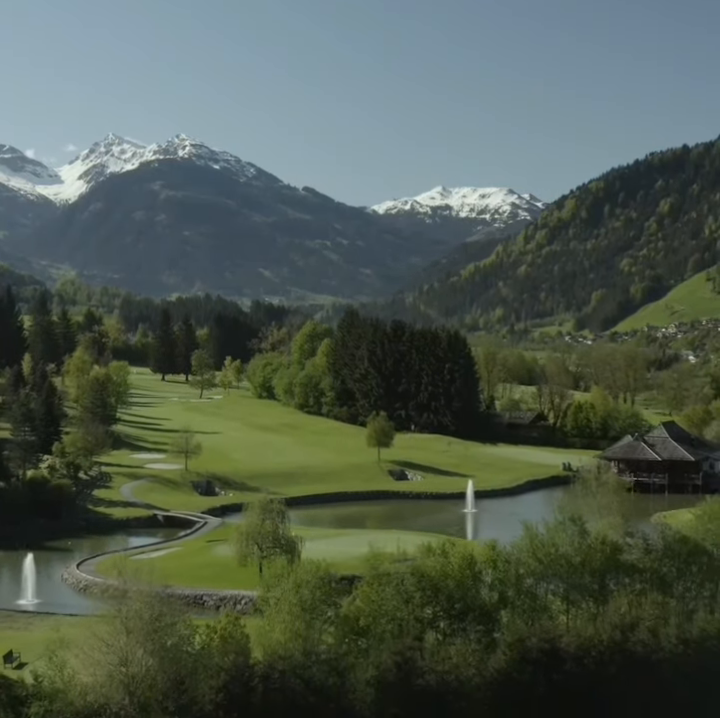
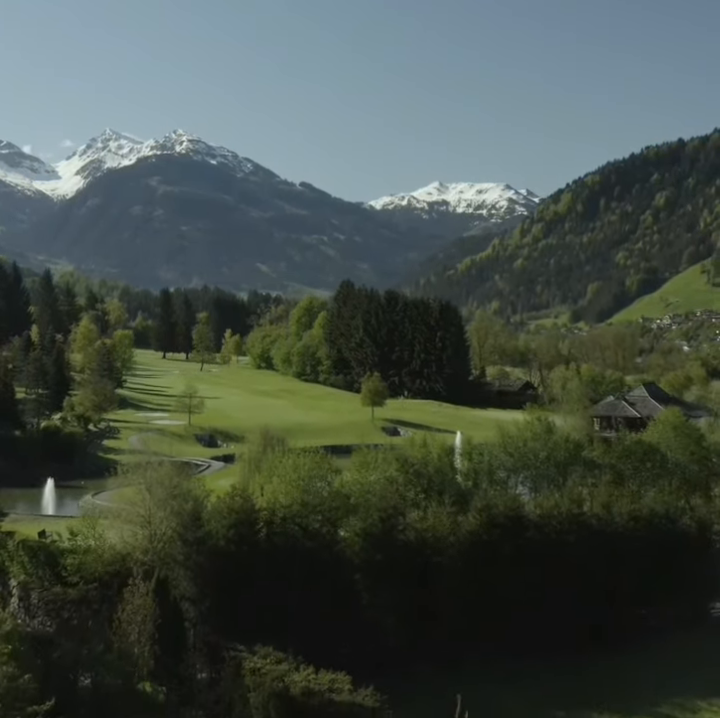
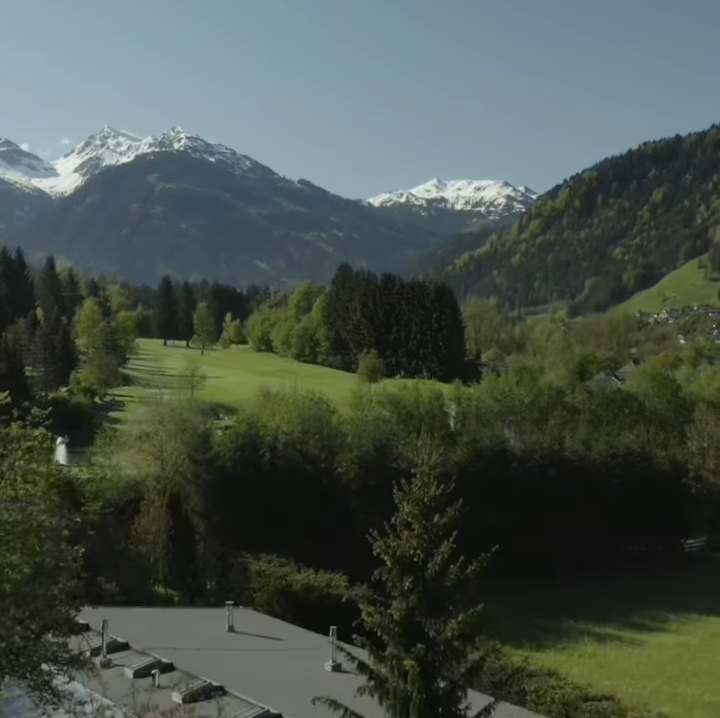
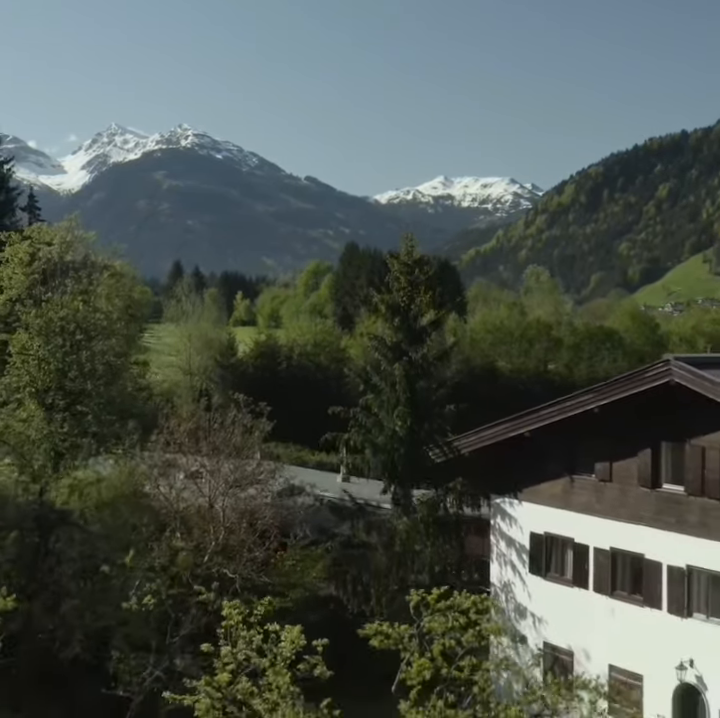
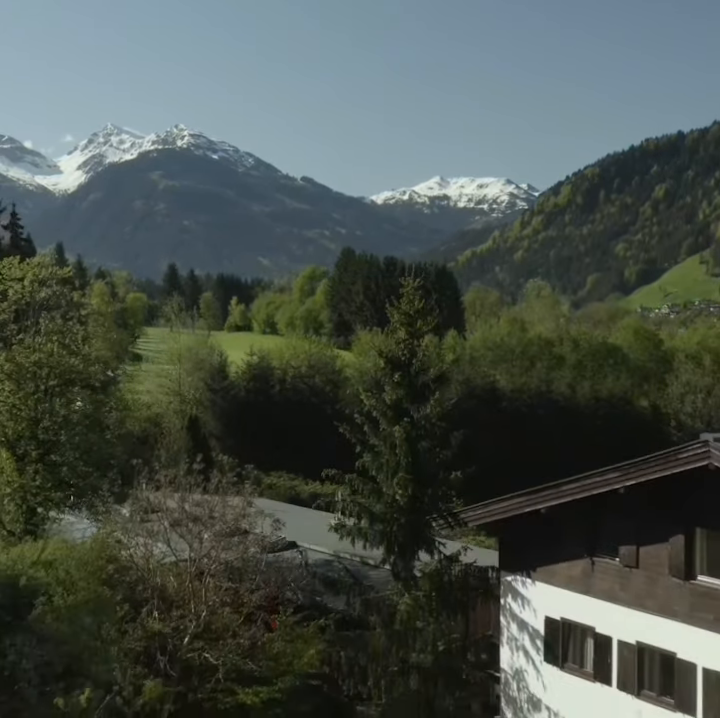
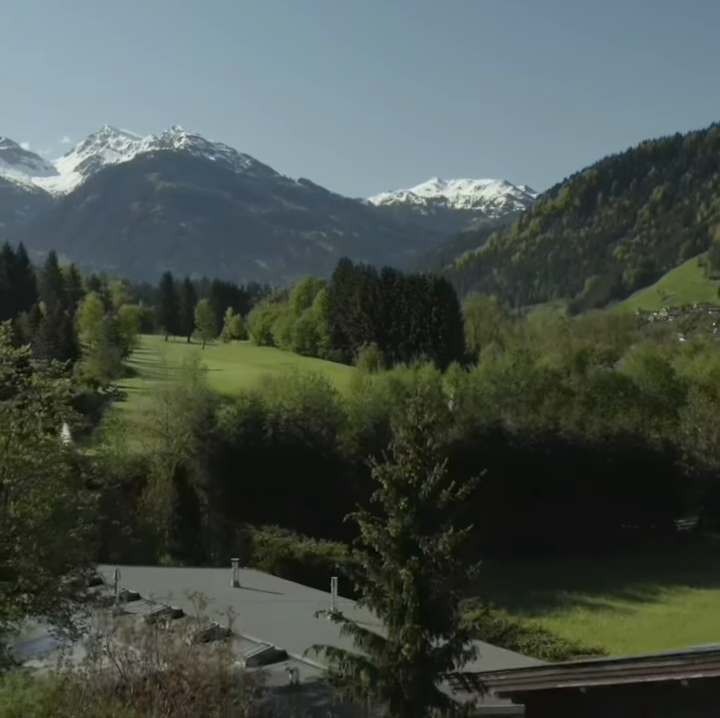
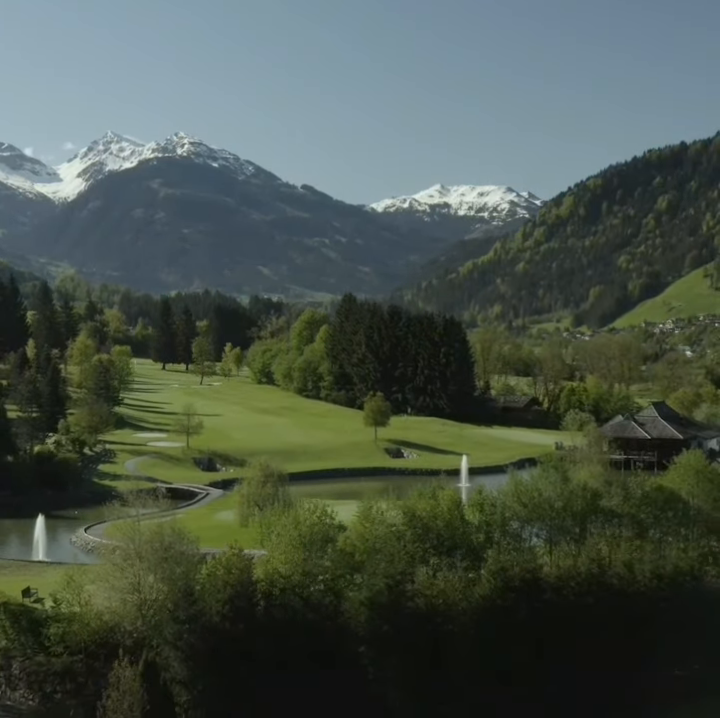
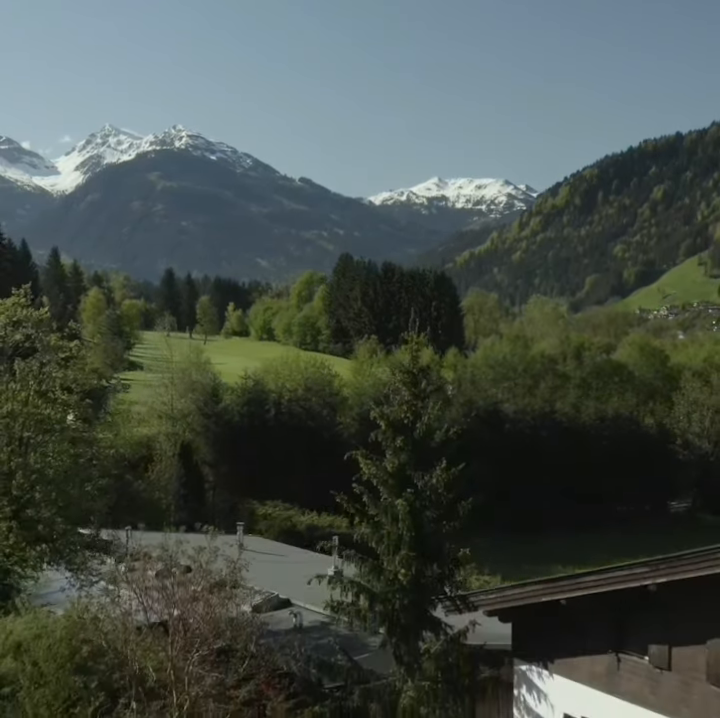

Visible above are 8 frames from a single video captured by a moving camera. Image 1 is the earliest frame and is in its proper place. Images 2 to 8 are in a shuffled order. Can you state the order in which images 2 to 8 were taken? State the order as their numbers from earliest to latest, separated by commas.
7, 2, 3, 6, 8, 5, 4
